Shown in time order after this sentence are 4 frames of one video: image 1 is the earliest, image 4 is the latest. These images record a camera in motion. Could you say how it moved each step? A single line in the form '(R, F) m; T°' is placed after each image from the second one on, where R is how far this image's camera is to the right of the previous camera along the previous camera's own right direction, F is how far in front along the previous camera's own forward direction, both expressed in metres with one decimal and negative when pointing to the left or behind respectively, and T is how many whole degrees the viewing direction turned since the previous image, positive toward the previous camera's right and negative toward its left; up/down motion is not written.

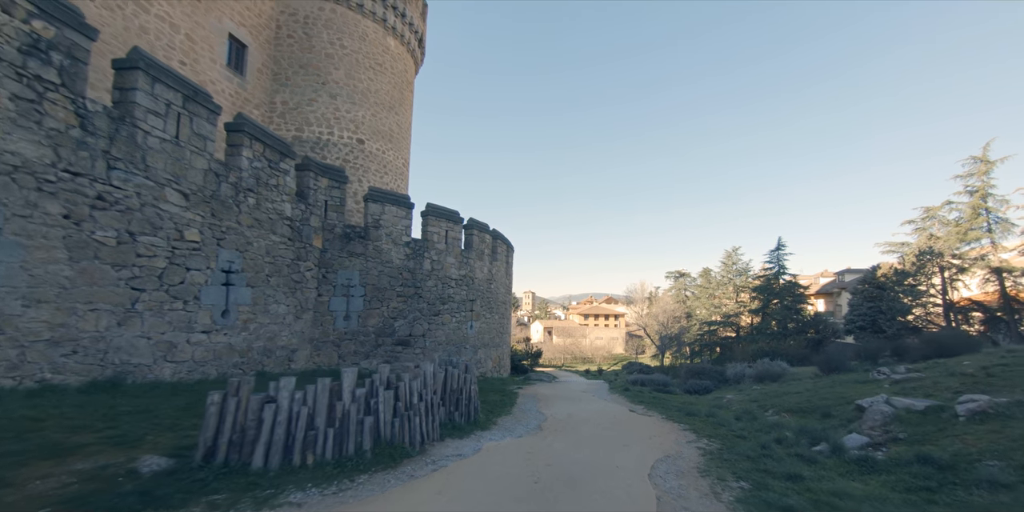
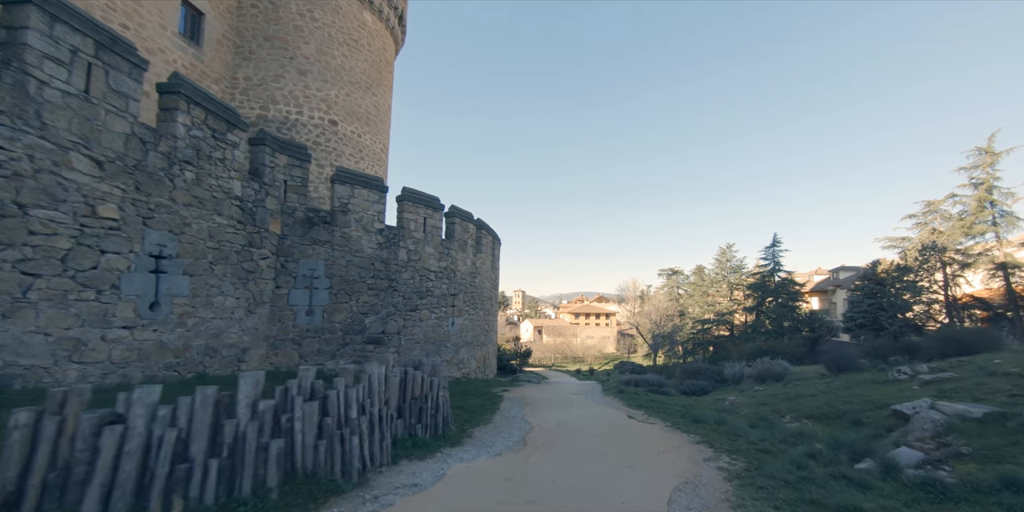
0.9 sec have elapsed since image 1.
(+0.2, +1.2) m; +1°
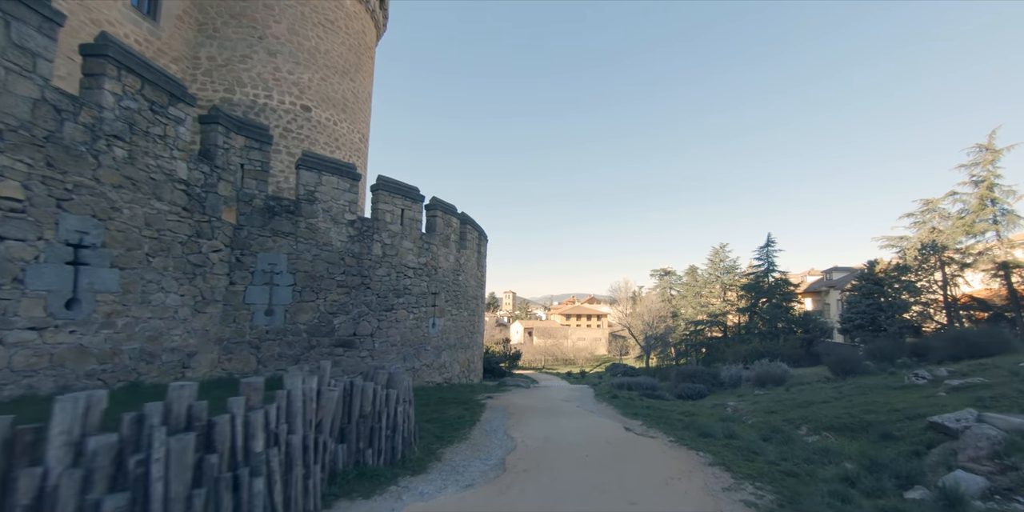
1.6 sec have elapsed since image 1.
(+0.2, +1.0) m; +1°
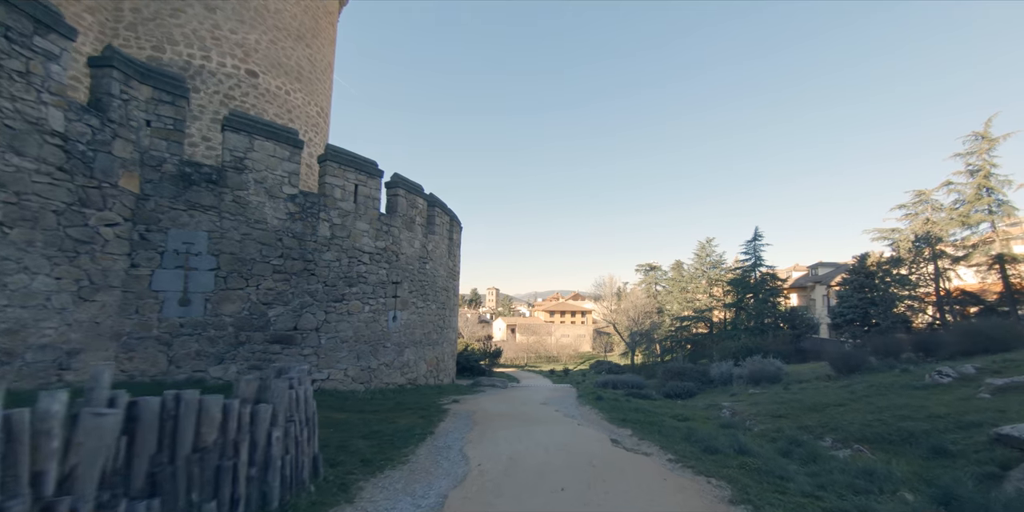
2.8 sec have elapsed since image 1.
(+0.3, +1.4) m; +2°
